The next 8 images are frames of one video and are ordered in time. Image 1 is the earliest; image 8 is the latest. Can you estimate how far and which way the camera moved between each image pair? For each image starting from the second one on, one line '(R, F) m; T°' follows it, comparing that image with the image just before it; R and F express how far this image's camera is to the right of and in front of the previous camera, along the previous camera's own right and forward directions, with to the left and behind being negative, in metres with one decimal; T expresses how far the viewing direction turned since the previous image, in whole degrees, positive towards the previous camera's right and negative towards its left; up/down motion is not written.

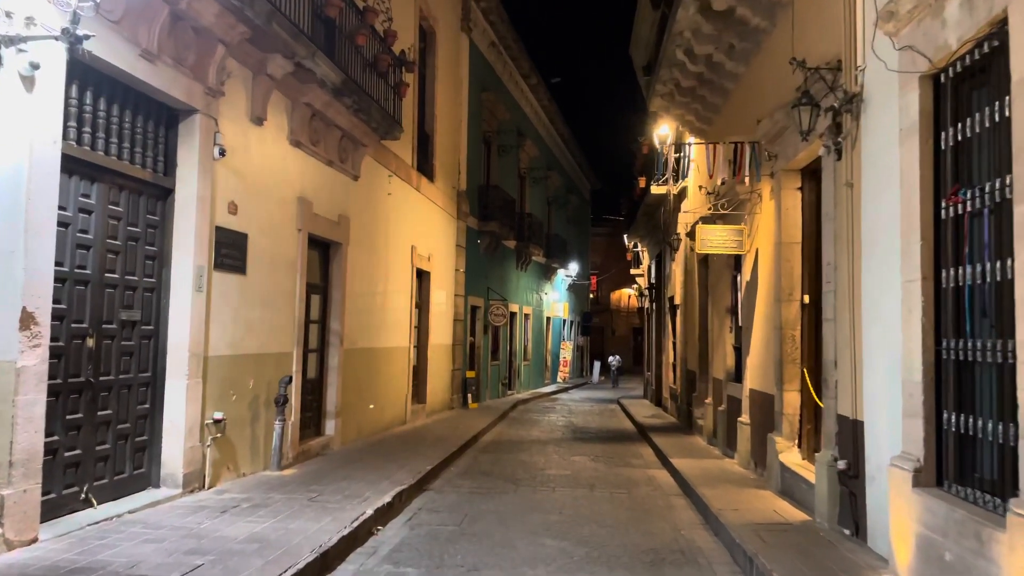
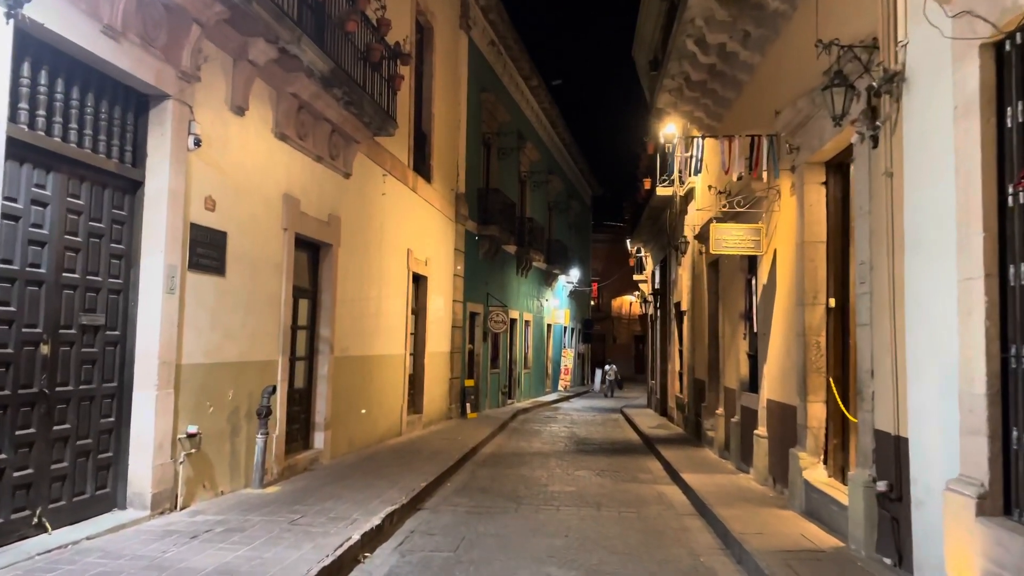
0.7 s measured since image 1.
(0.0, +0.6) m; 0°
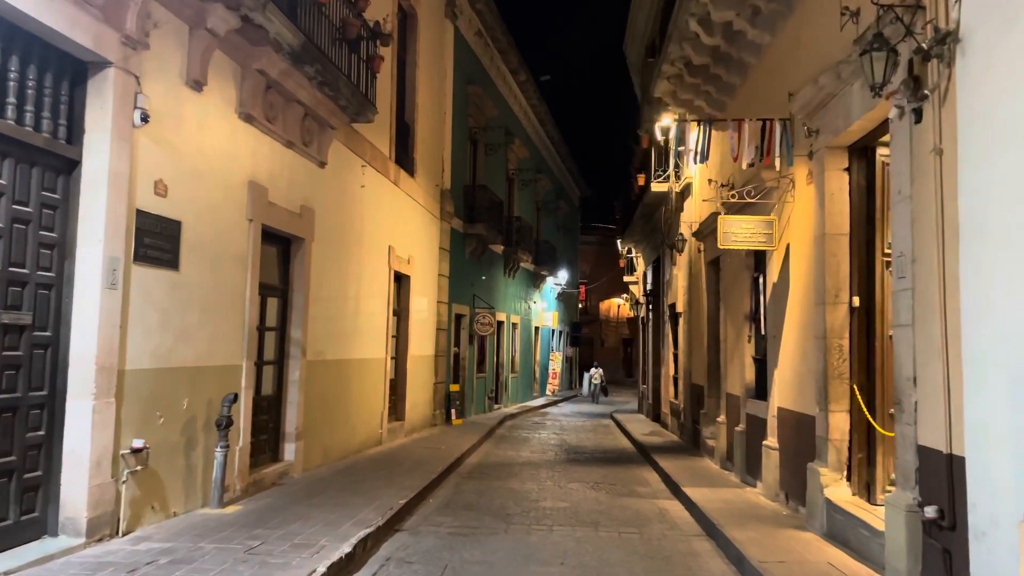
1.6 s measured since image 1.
(0.0, +0.7) m; +1°
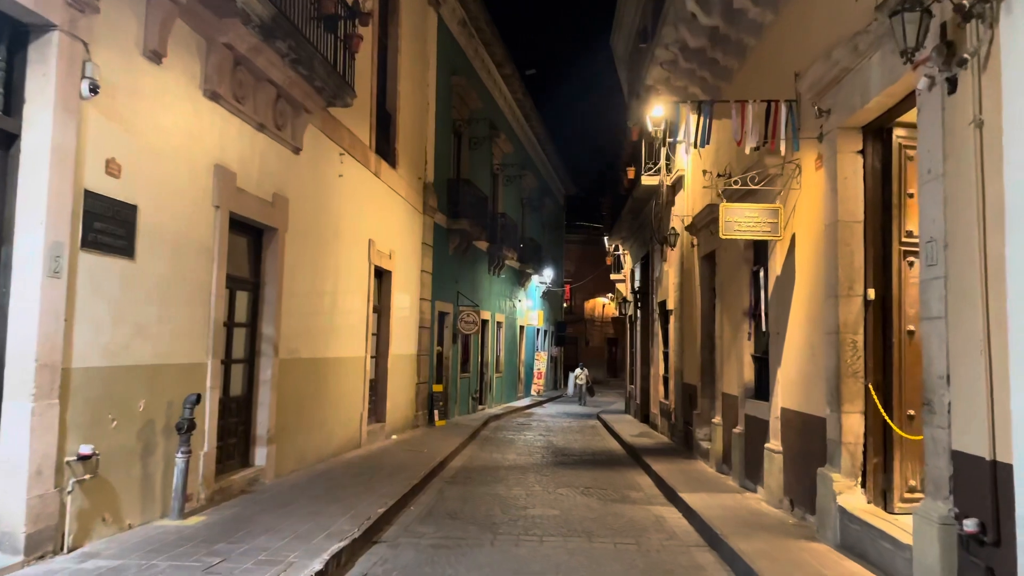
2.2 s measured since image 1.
(0.0, +0.5) m; +1°
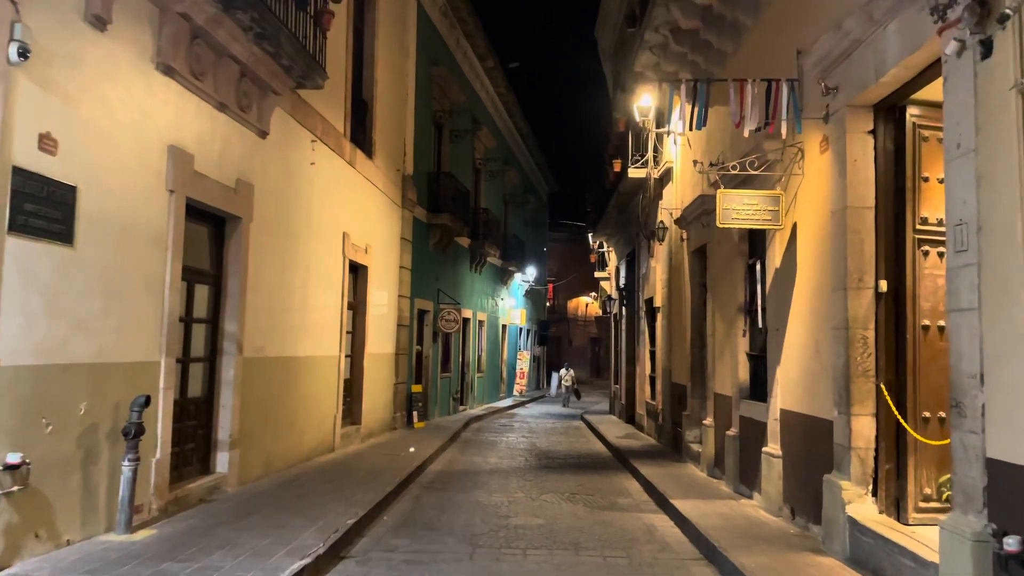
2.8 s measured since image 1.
(0.0, +0.5) m; +1°
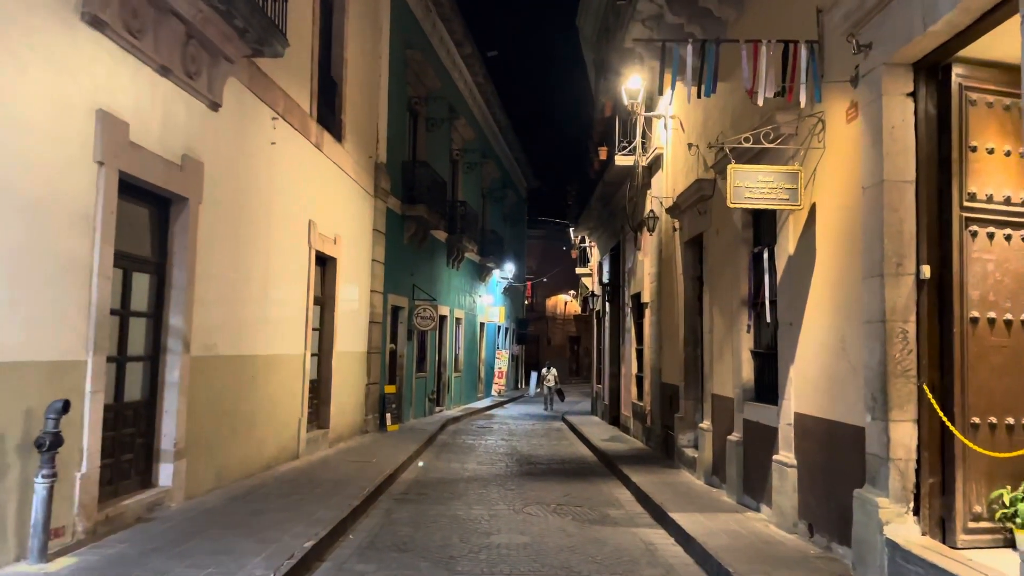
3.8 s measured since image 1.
(0.0, +0.8) m; +2°
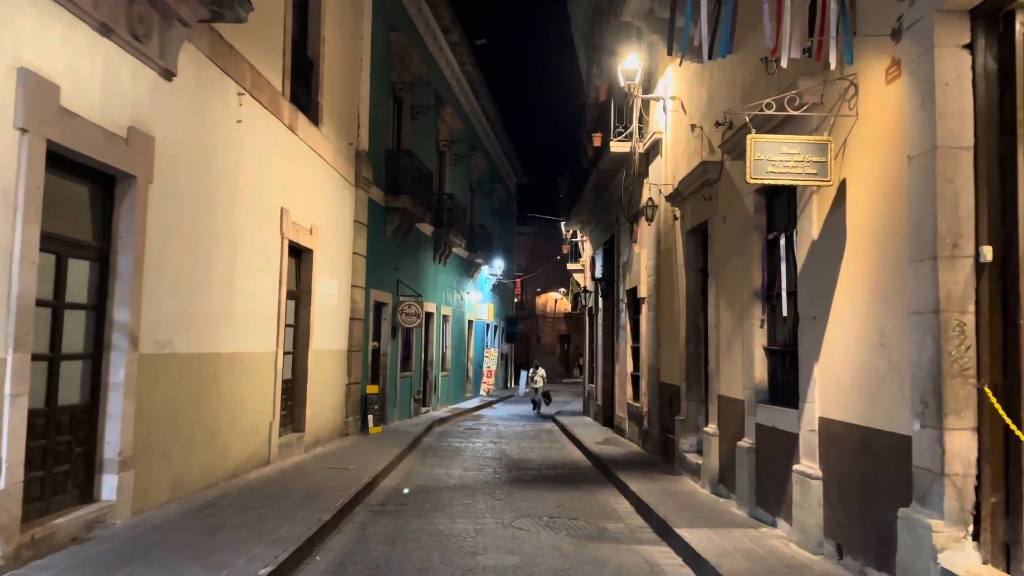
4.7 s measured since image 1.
(0.0, +0.7) m; +1°
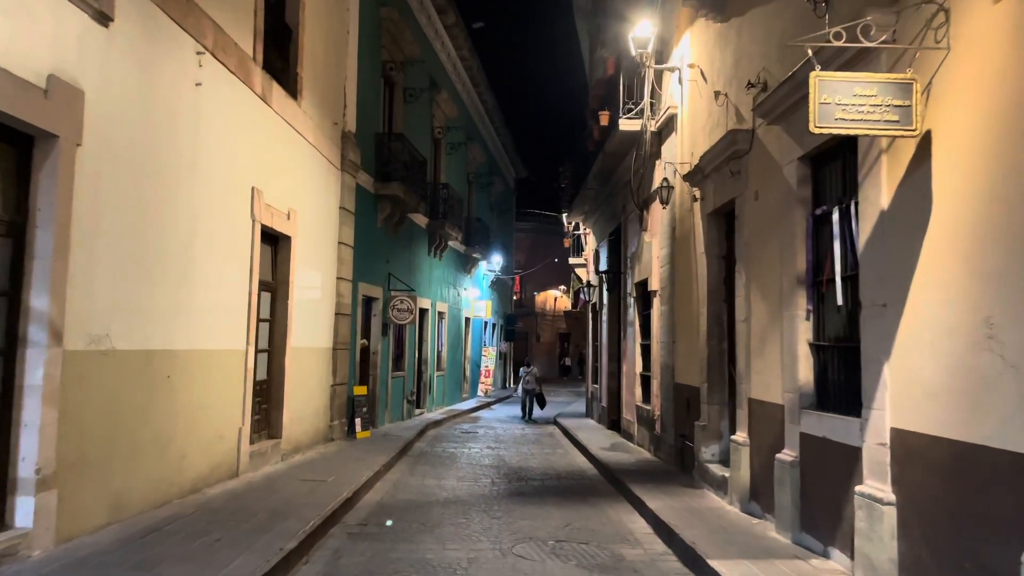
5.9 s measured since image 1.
(0.0, +1.0) m; 0°
